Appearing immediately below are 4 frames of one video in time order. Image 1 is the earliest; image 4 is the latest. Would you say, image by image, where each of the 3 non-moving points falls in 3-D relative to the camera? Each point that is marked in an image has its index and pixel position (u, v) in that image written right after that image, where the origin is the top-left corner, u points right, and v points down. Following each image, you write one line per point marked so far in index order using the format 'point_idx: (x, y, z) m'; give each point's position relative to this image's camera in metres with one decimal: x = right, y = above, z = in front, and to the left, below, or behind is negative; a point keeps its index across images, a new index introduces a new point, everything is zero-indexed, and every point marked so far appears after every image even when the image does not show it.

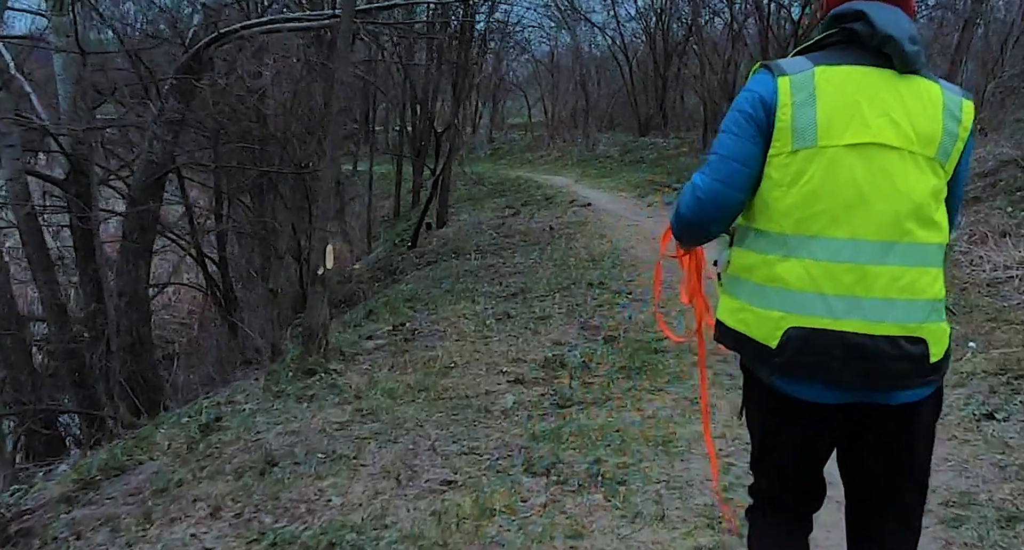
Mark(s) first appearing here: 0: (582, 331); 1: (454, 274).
0: (+0.6, -0.5, +8.7) m
1: (-0.8, 0.0, +13.2) m
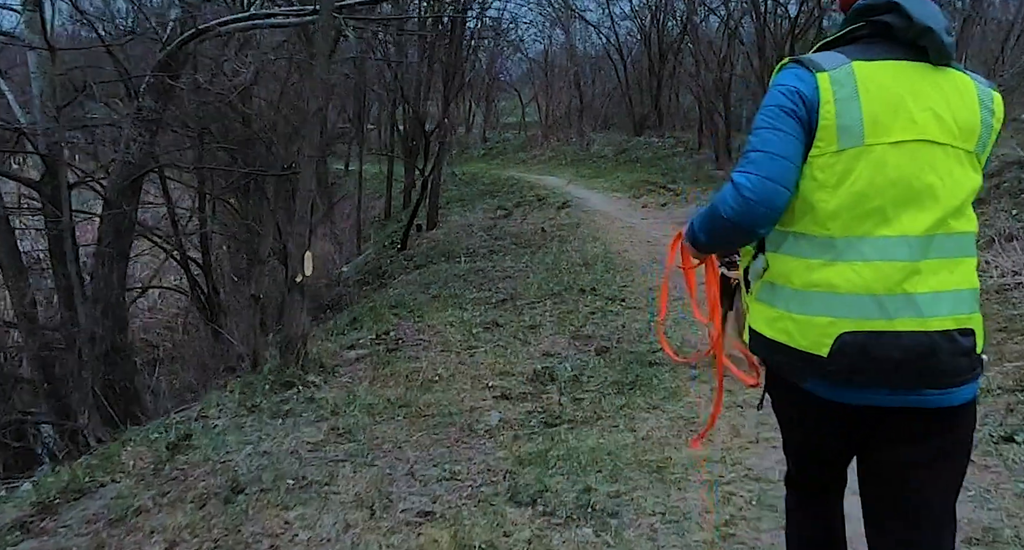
0: (+0.5, -0.6, +8.3) m
1: (-1.0, -0.1, +12.8) m
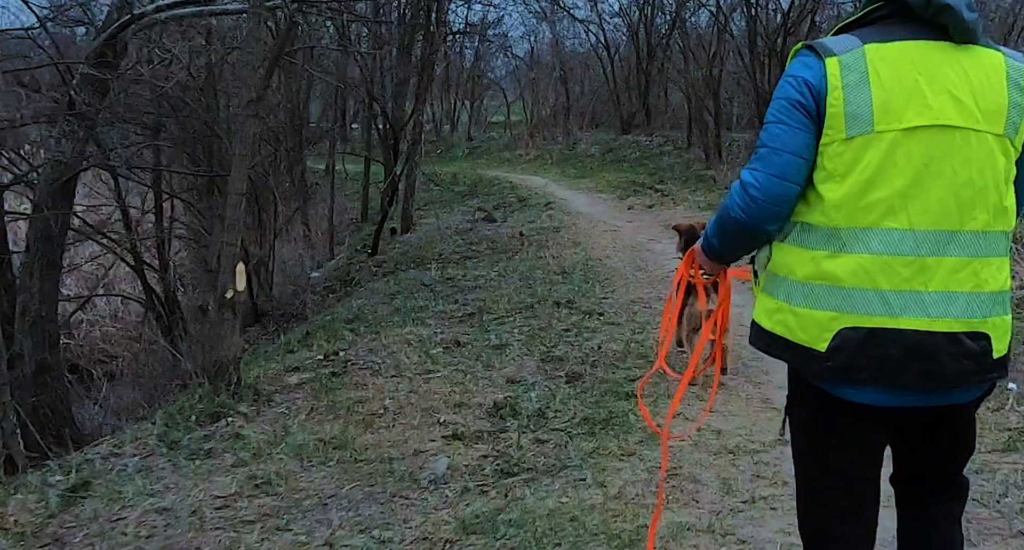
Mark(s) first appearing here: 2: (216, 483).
0: (+0.2, -0.7, +7.3) m
1: (-1.3, -0.2, +11.8) m
2: (-1.7, -1.2, +5.4) m
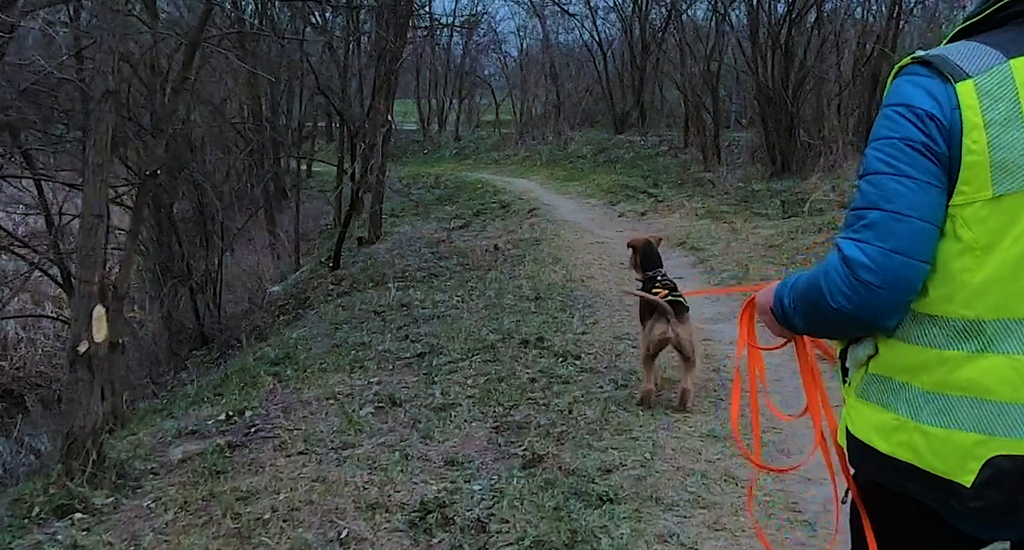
0: (-0.1, -1.0, +5.6) m
1: (-1.7, -0.4, +10.1) m
2: (-2.0, -1.5, +3.7) m
